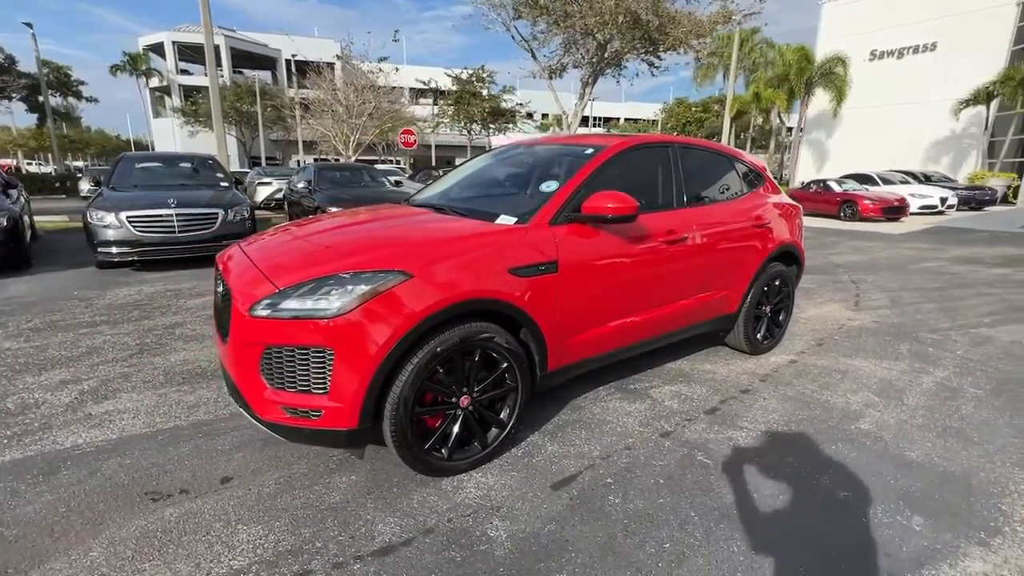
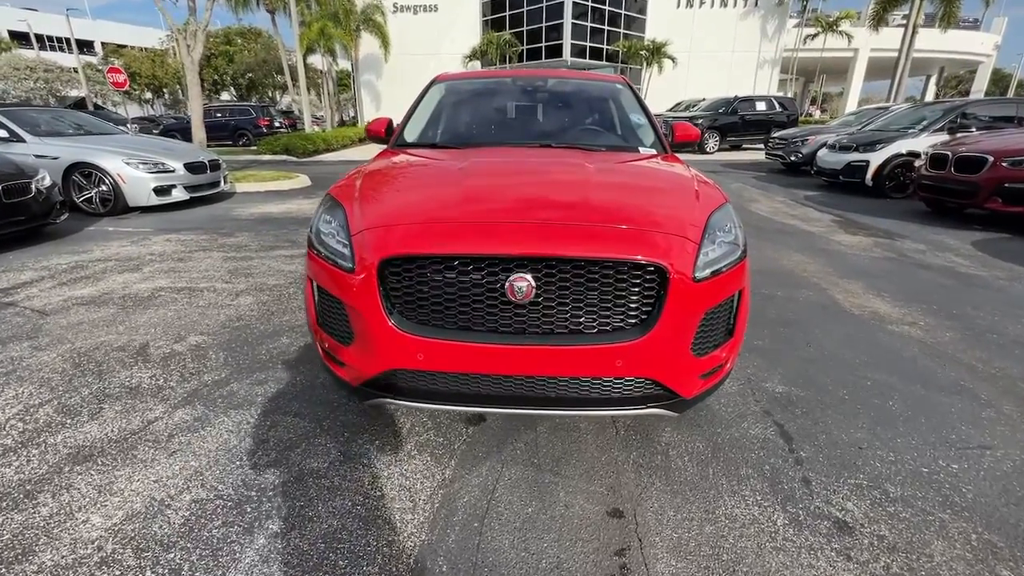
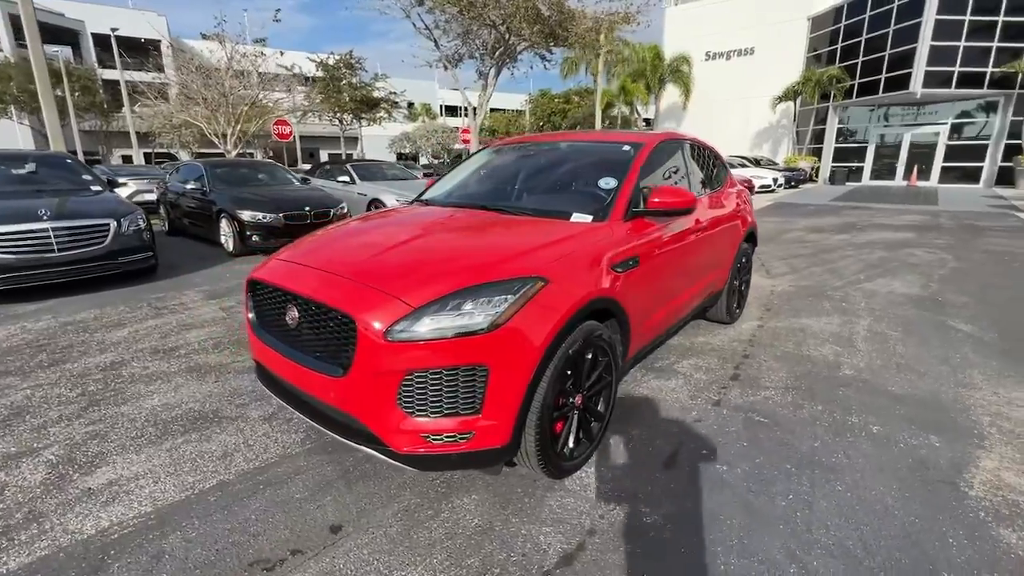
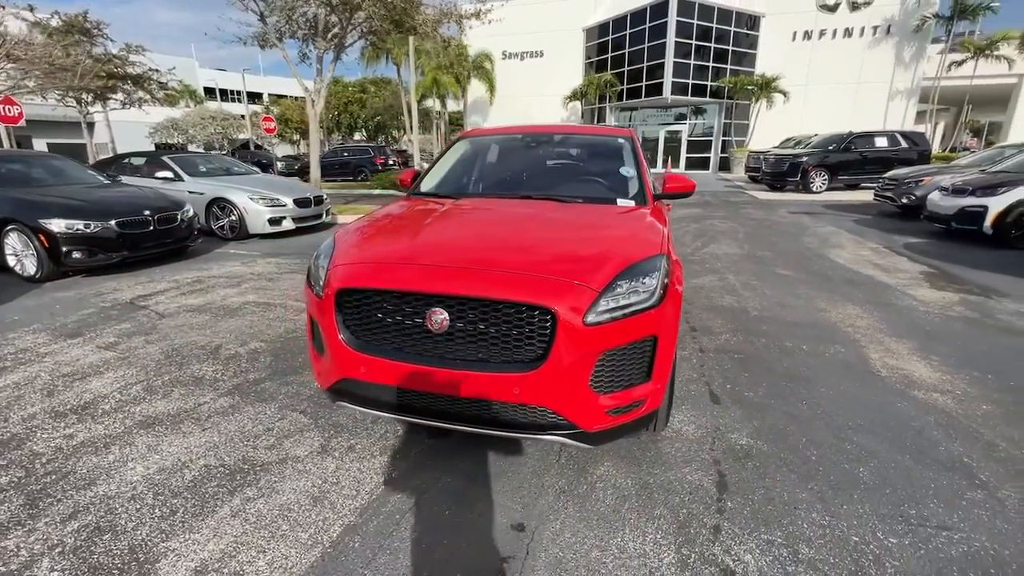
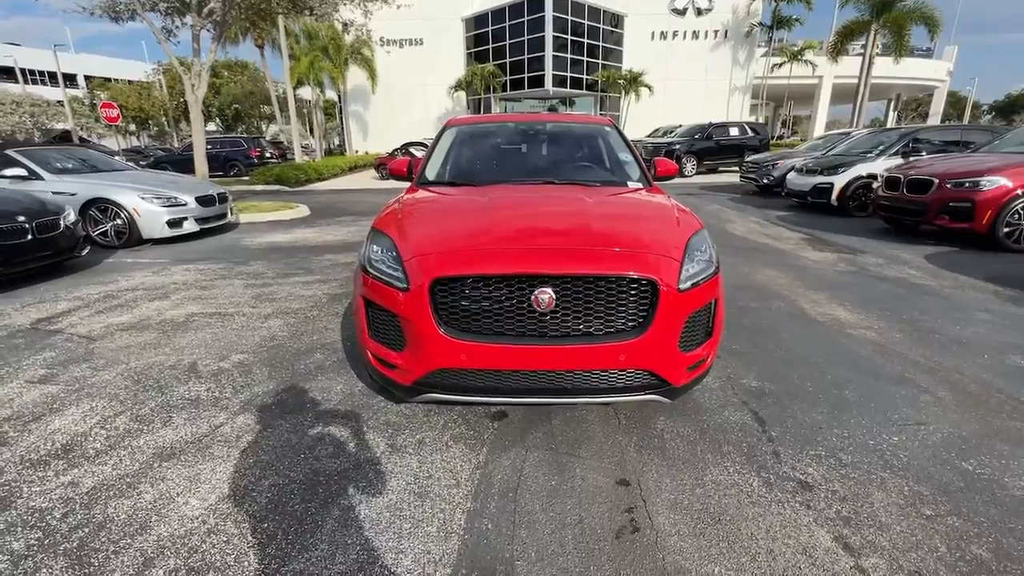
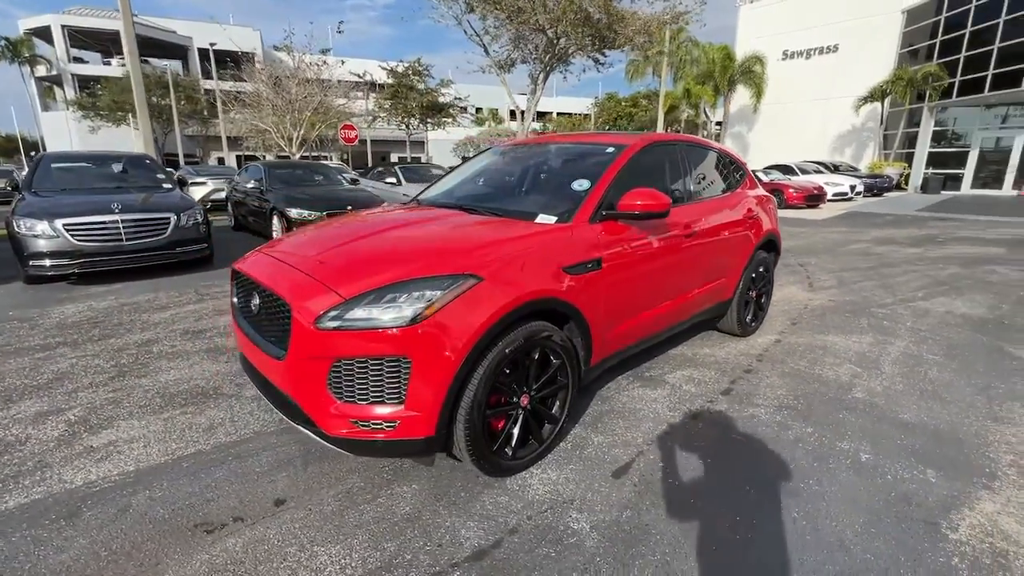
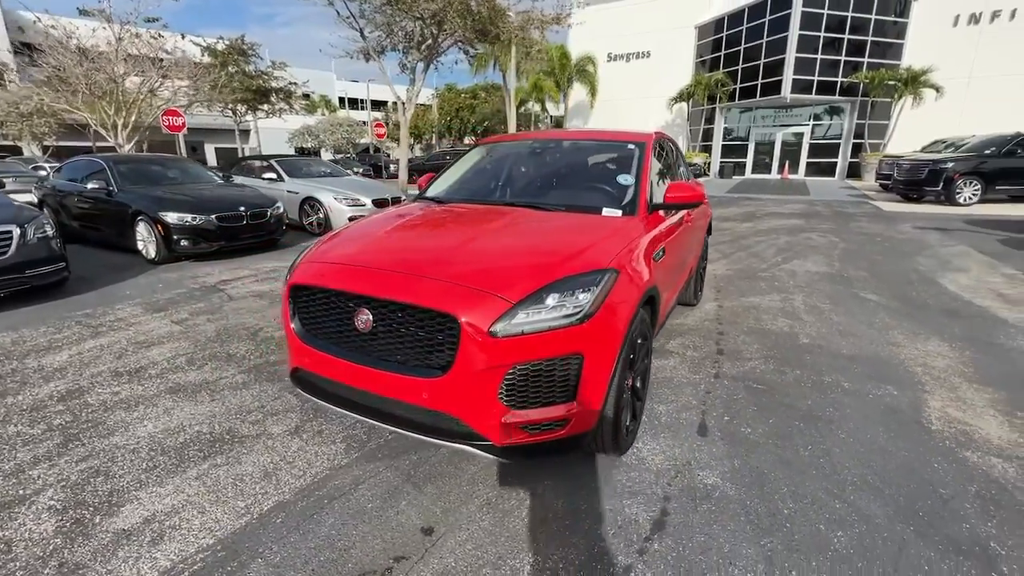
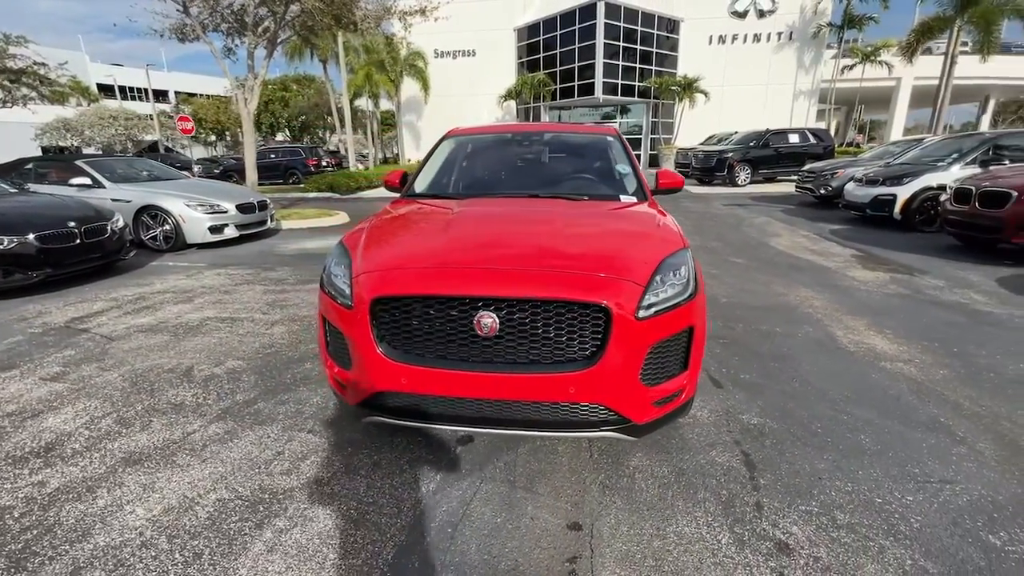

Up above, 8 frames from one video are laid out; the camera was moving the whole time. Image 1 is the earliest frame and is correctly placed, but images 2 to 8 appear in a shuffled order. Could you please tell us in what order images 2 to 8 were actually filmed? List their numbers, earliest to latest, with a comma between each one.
6, 3, 7, 4, 8, 5, 2
